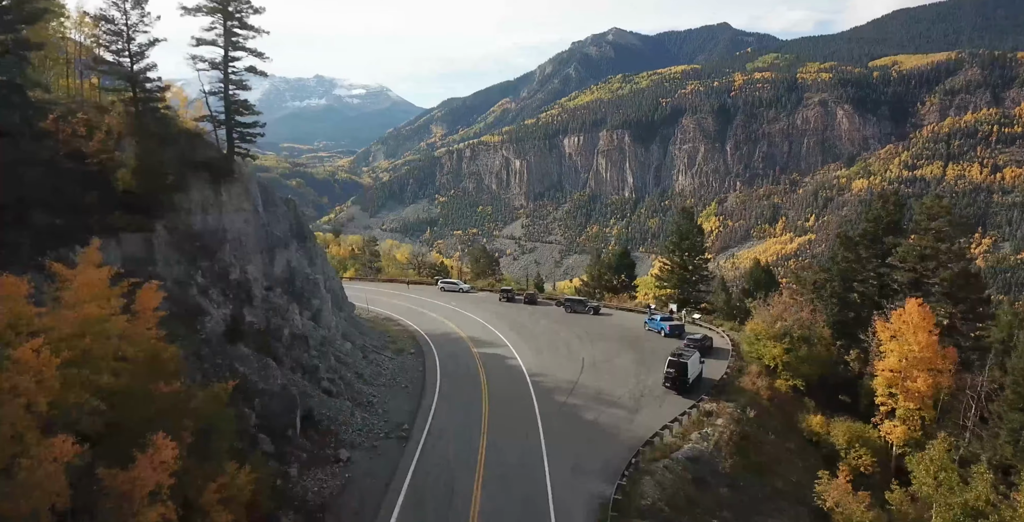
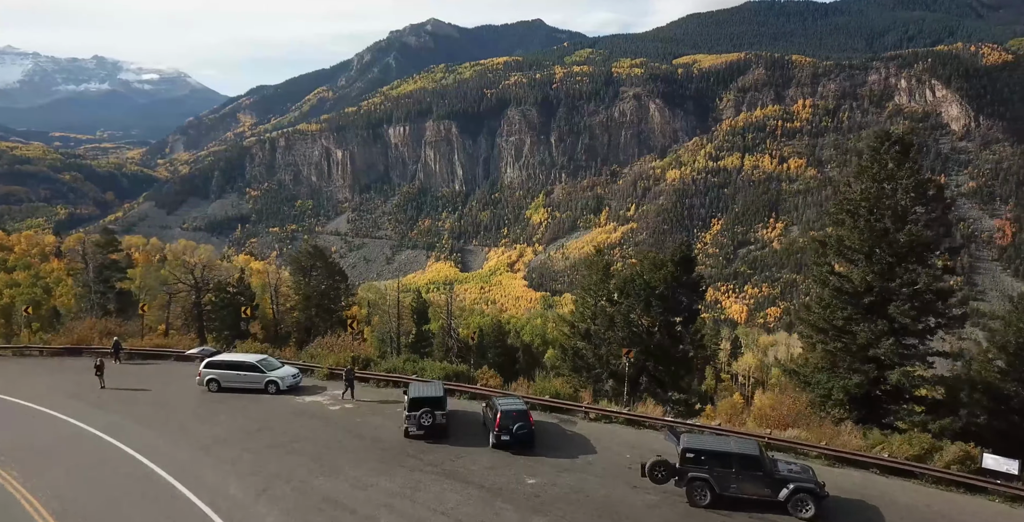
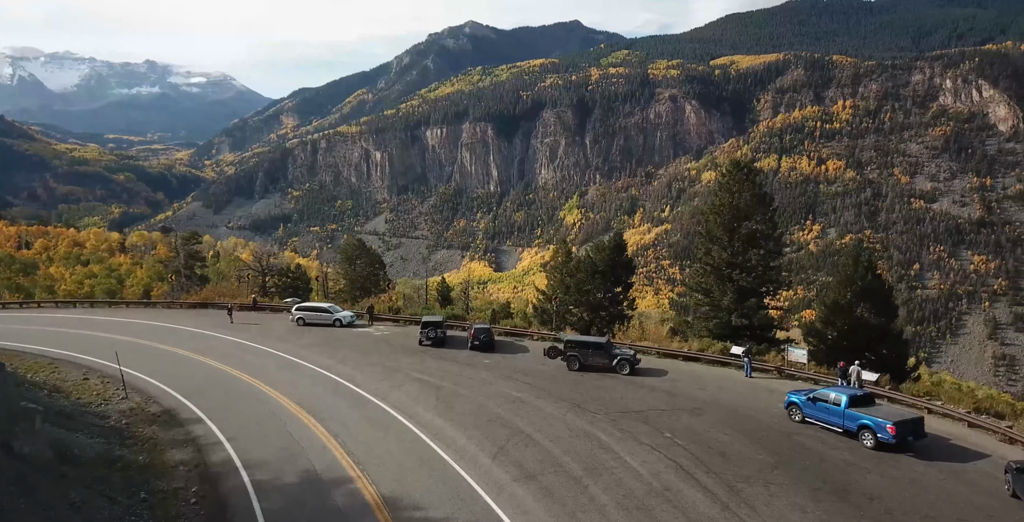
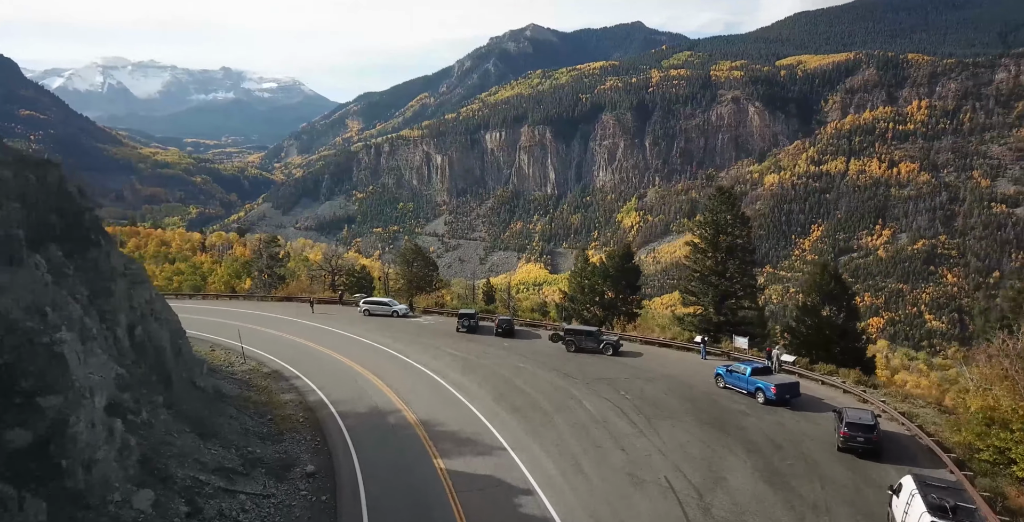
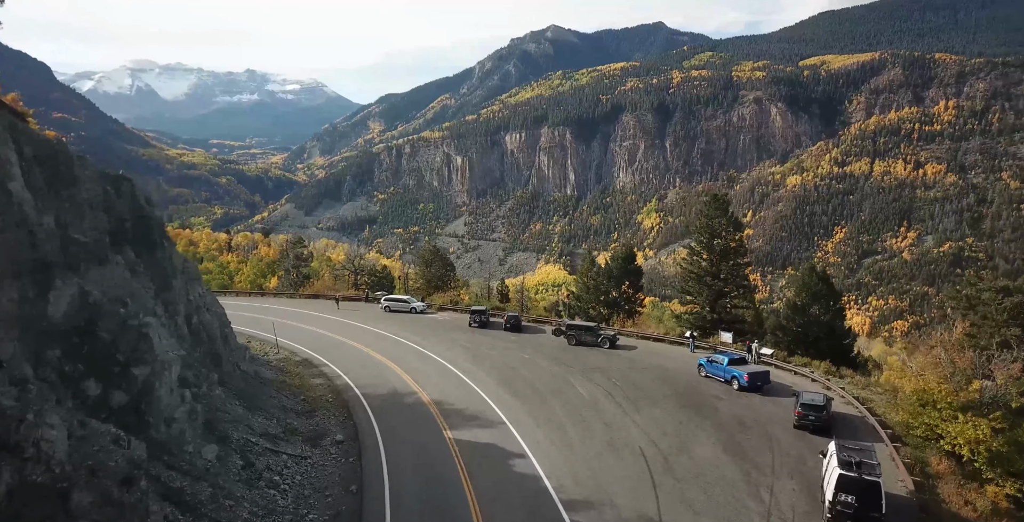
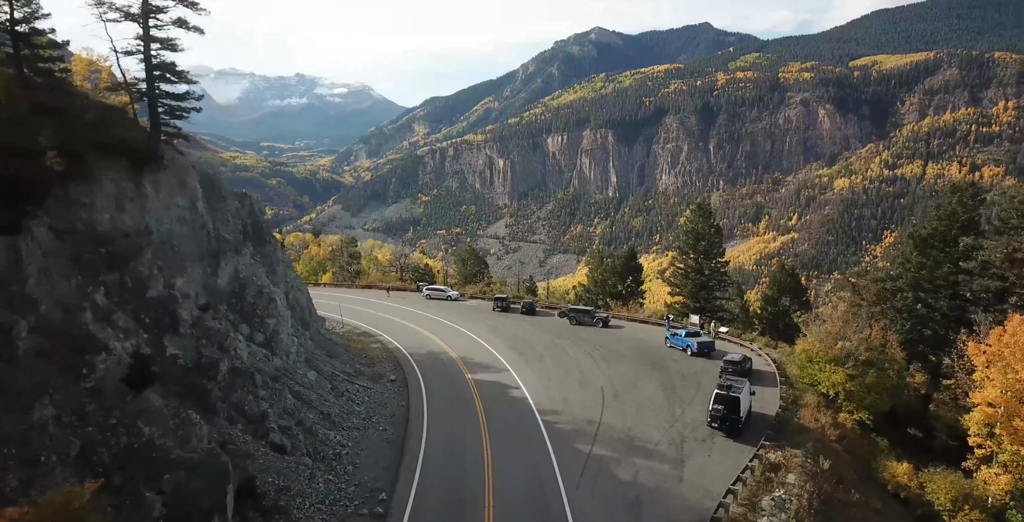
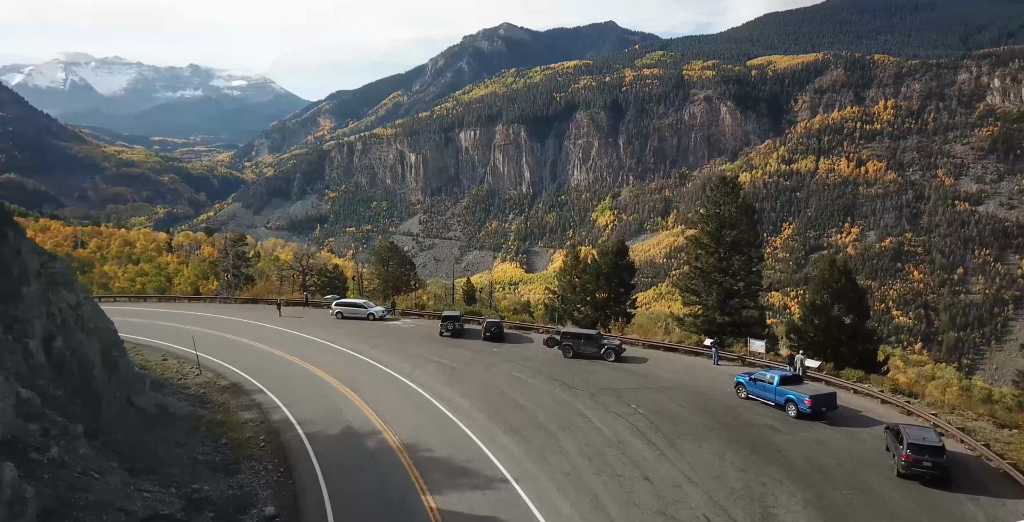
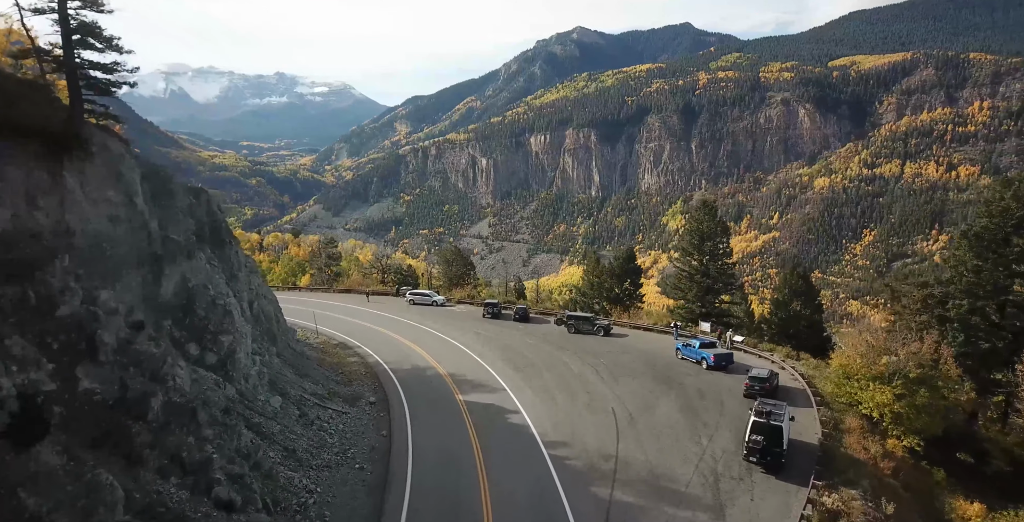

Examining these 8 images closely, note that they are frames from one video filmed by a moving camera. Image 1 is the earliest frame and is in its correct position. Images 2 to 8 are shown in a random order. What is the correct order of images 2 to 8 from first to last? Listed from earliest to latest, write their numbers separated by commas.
6, 8, 5, 4, 7, 3, 2
